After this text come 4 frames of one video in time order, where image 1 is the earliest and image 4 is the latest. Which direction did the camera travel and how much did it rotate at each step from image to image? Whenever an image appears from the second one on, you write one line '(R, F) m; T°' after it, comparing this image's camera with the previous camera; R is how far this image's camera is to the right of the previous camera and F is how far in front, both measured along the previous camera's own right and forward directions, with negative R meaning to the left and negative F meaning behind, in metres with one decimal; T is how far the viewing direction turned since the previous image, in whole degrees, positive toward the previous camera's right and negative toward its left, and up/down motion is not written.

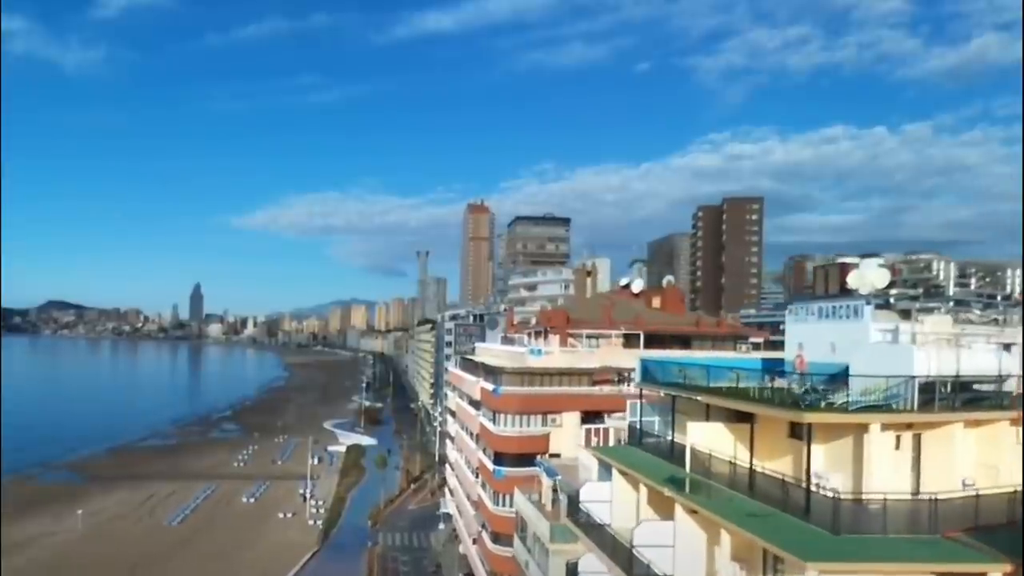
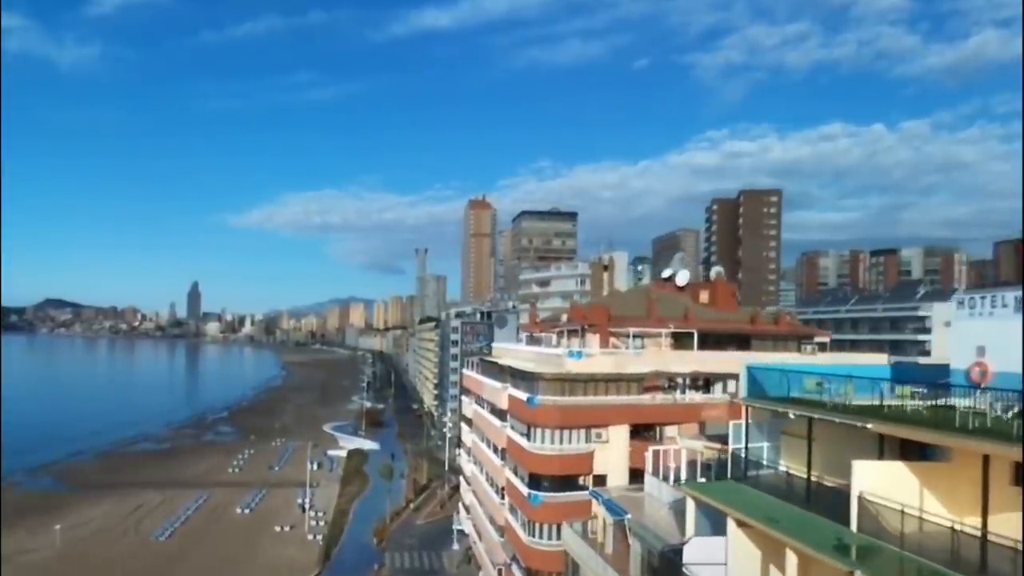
(-0.9, +3.5) m; 0°
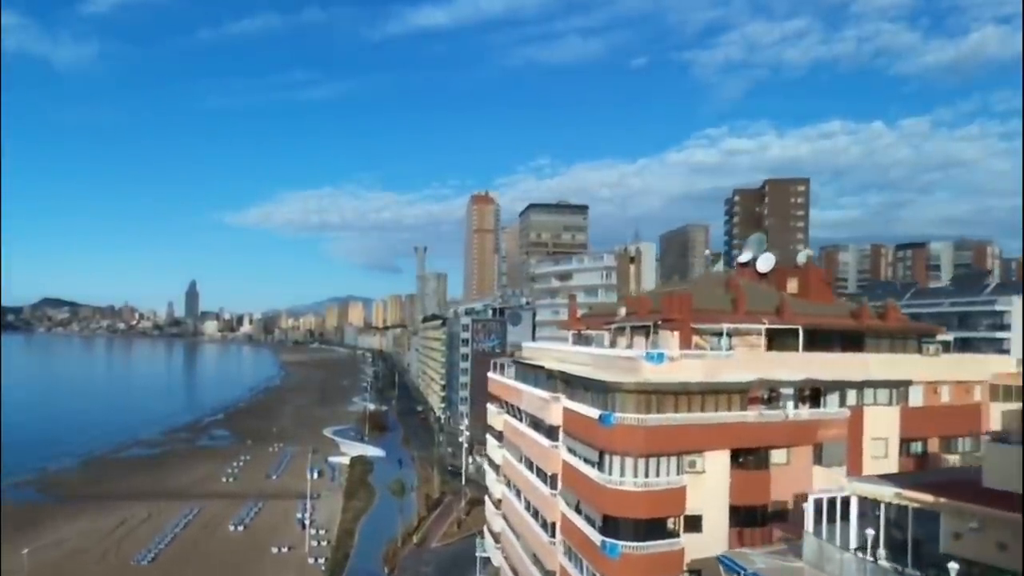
(-1.1, +4.5) m; 0°
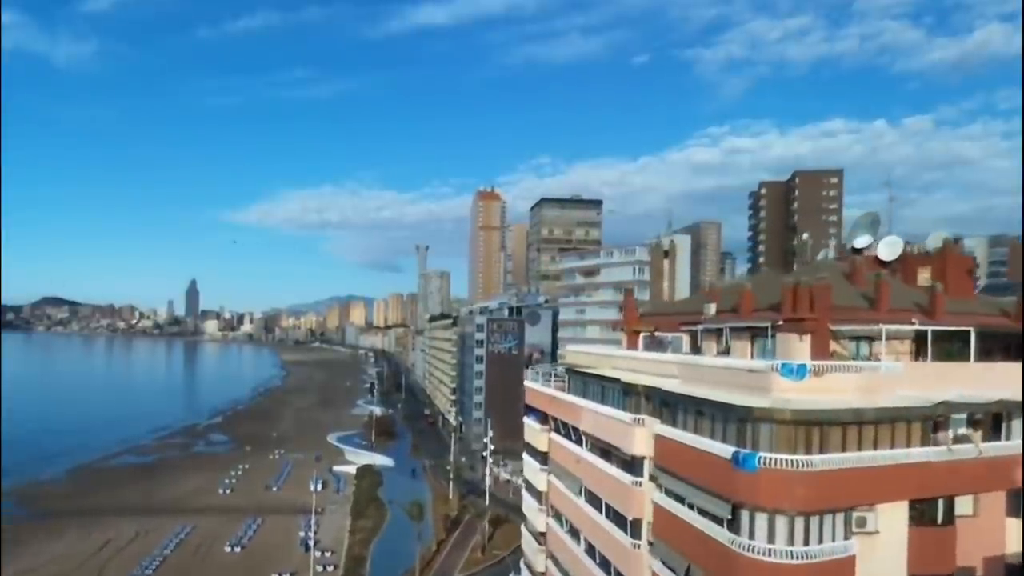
(-1.2, +4.2) m; 0°
